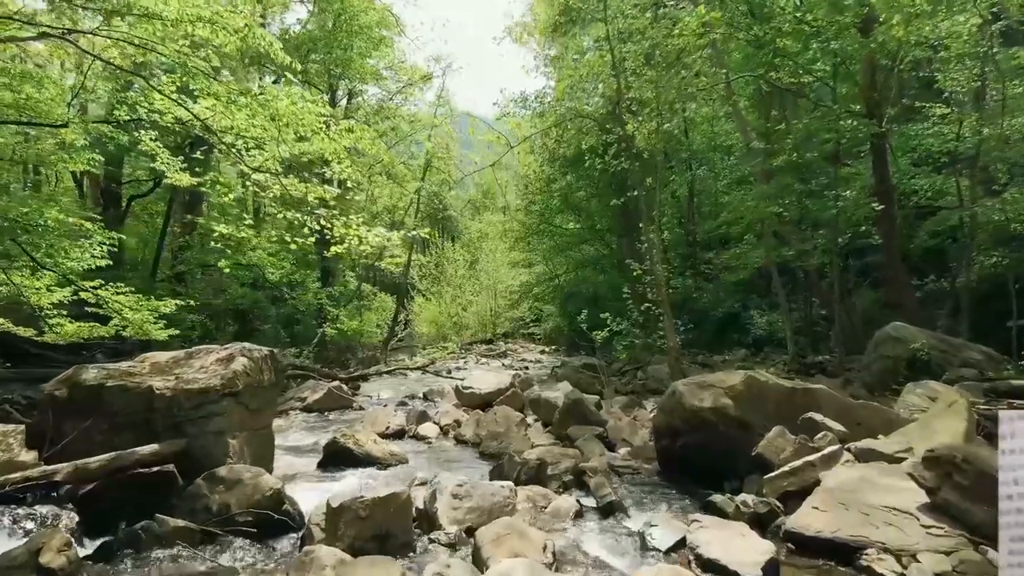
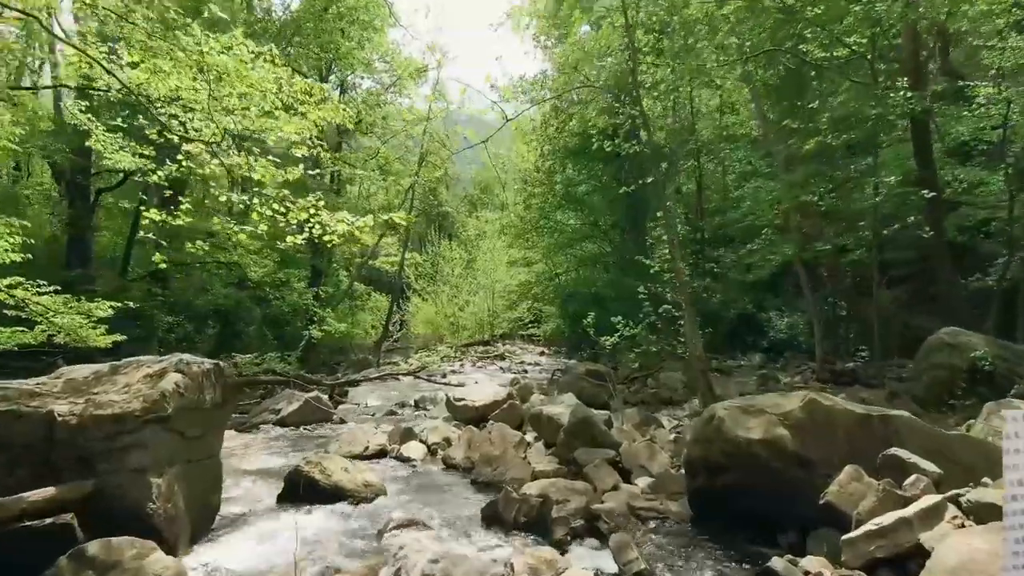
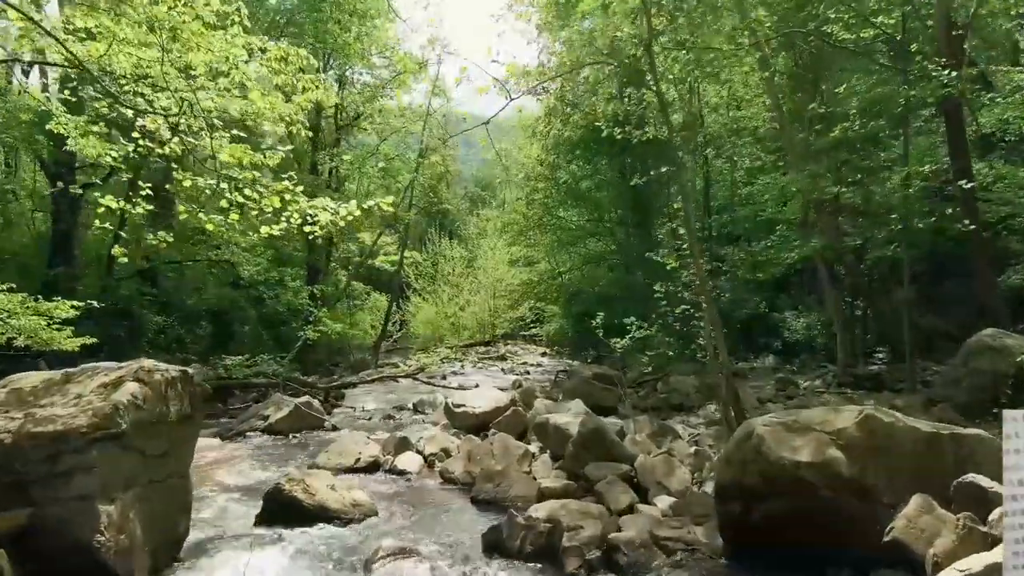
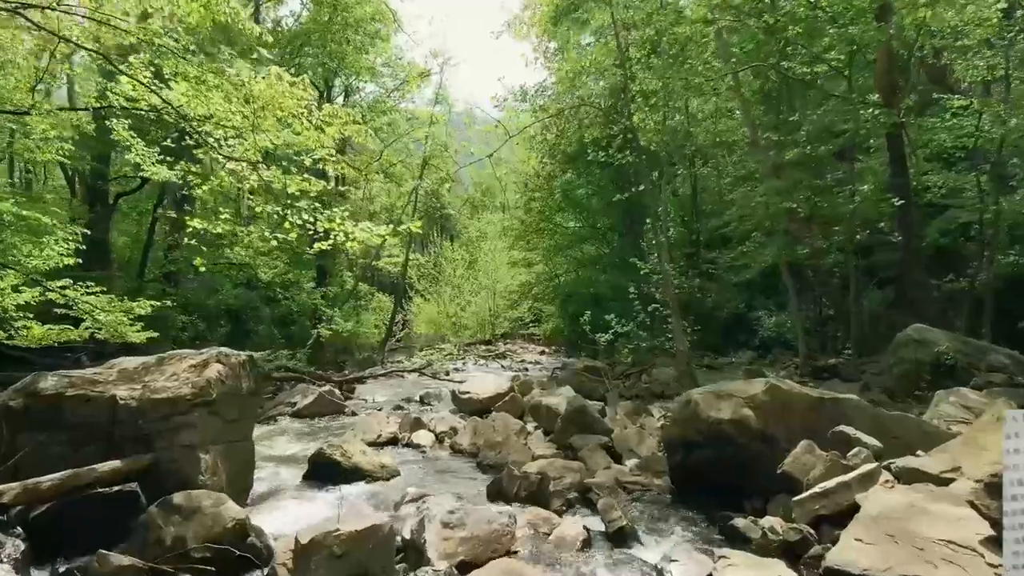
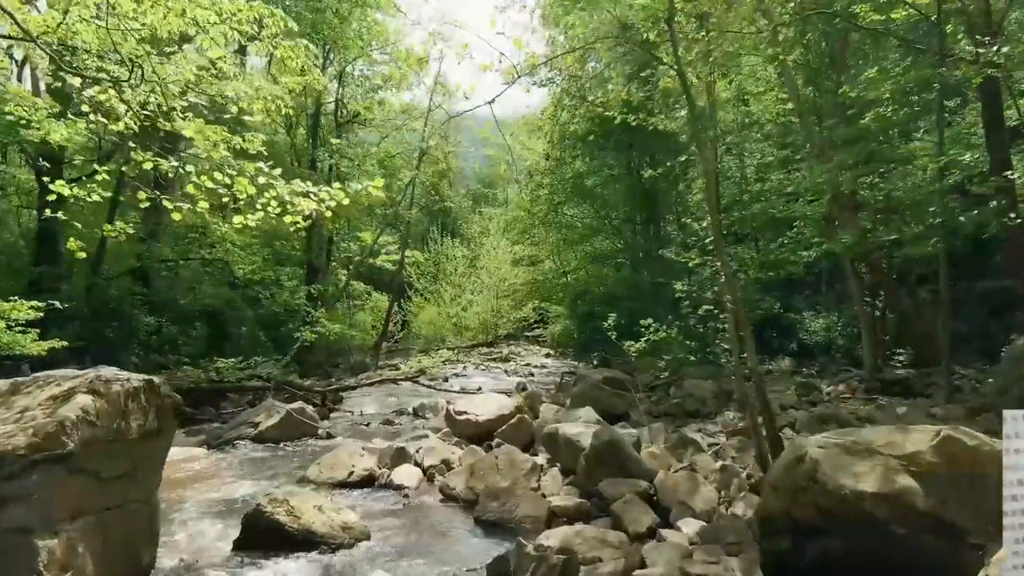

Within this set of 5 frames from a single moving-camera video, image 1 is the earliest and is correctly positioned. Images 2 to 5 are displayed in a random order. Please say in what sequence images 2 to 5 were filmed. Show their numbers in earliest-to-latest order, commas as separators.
4, 2, 3, 5
